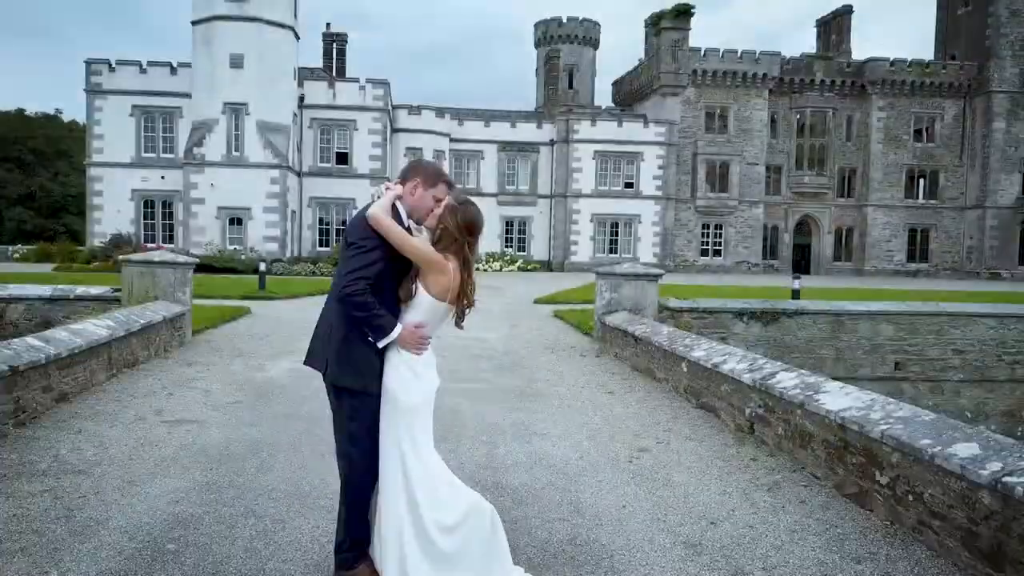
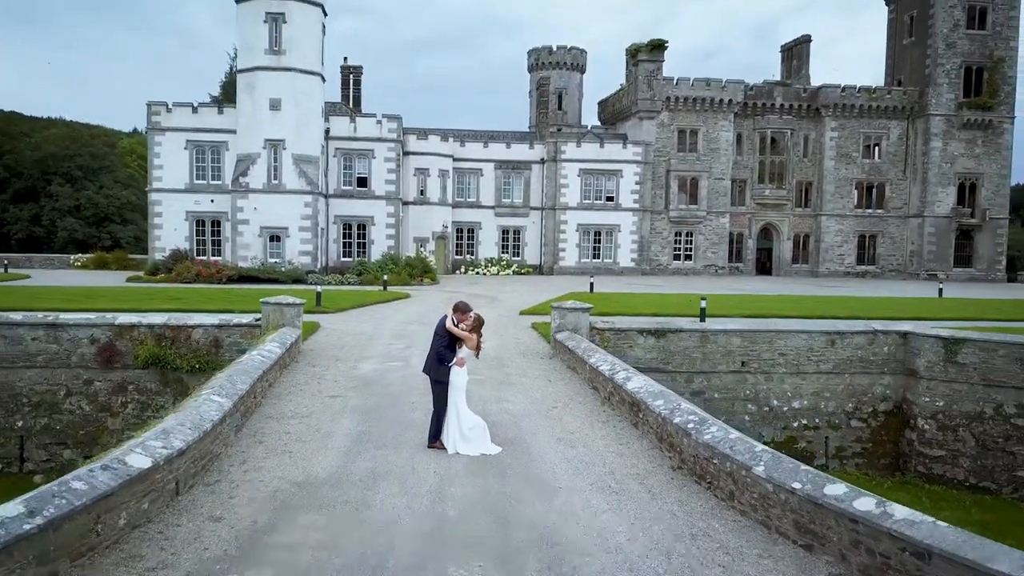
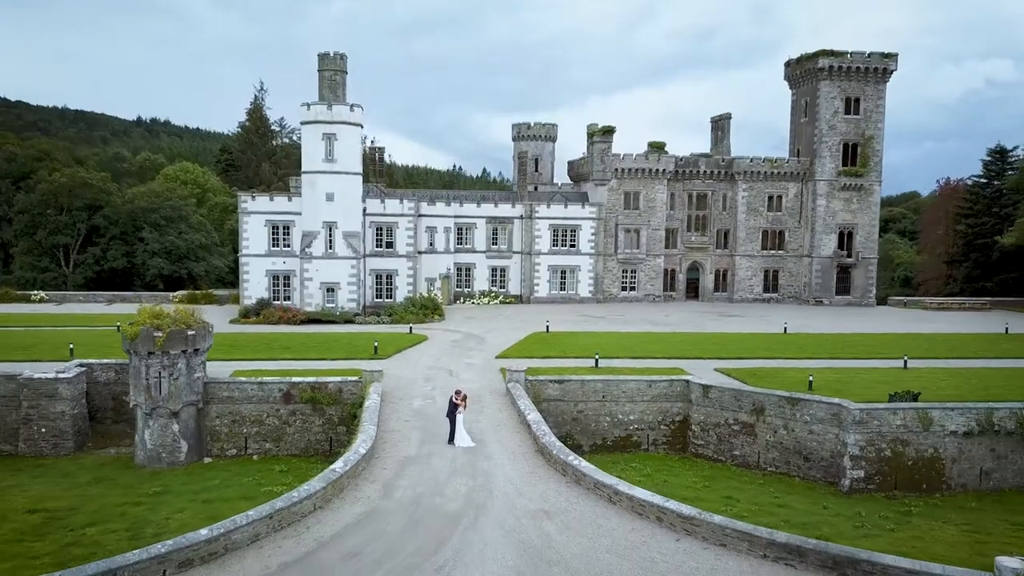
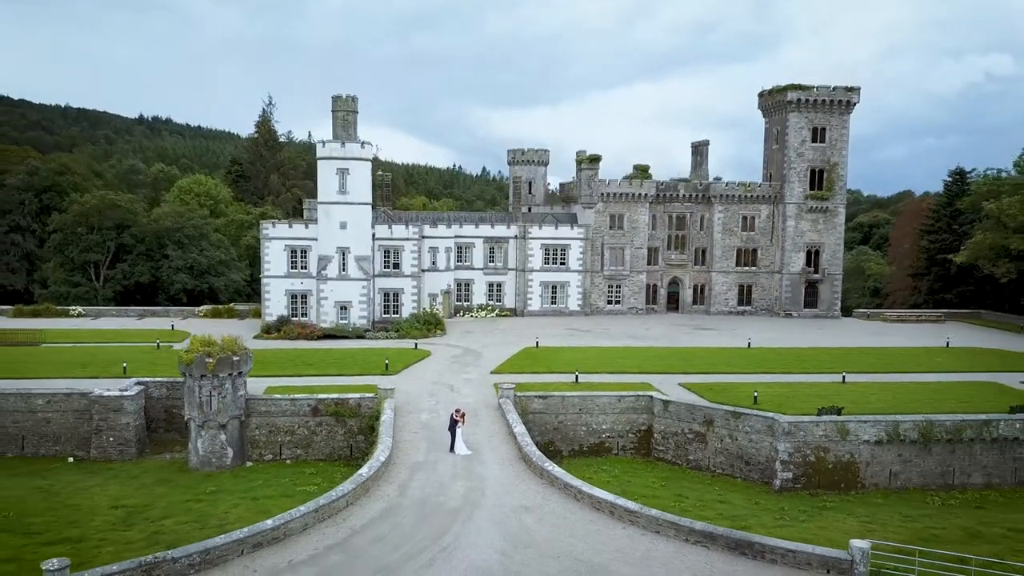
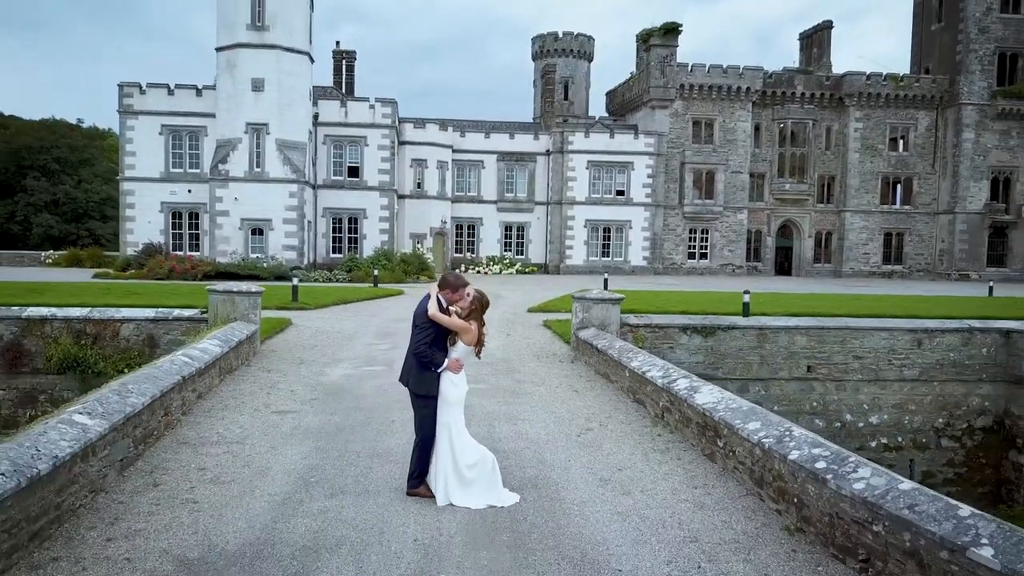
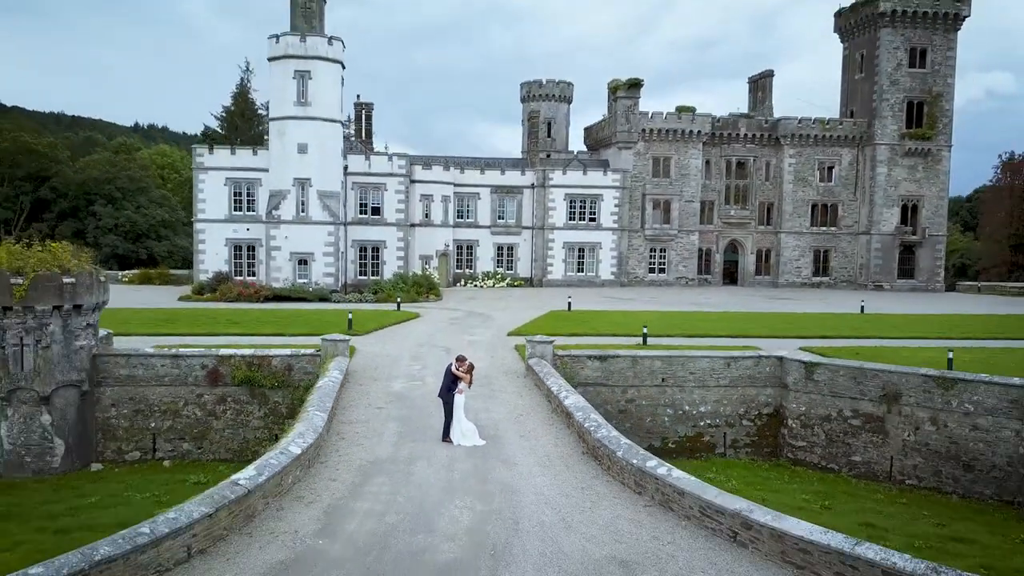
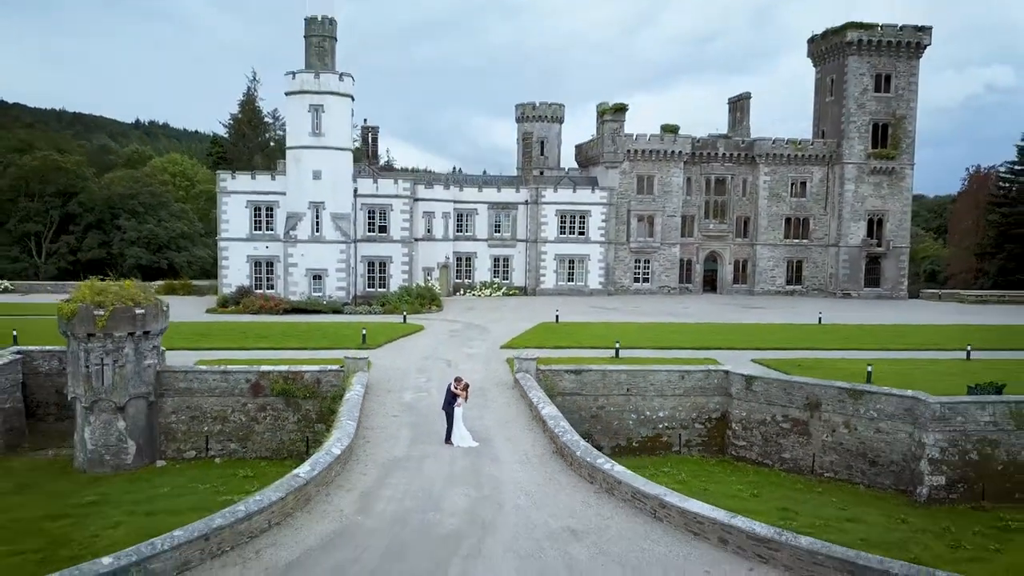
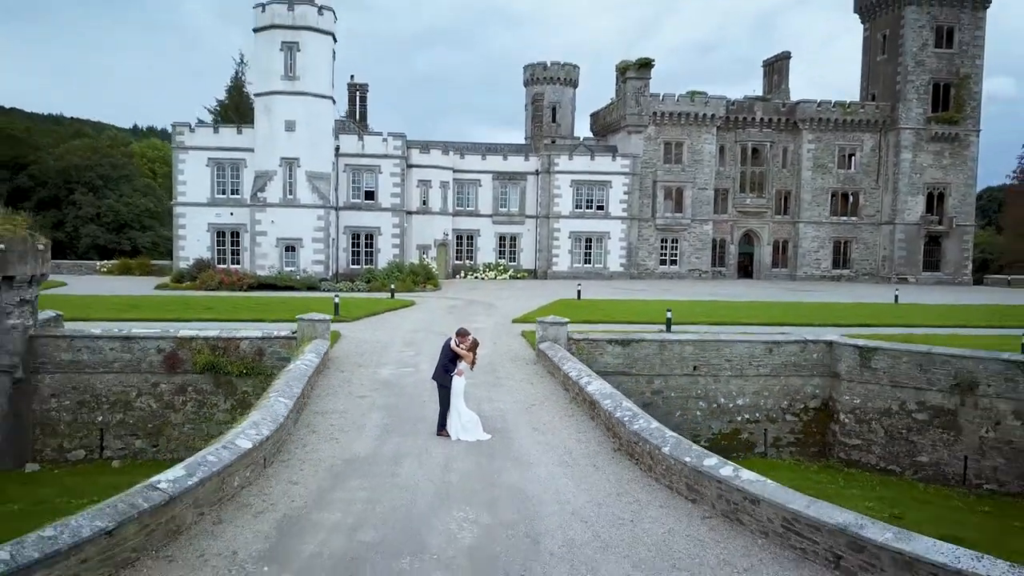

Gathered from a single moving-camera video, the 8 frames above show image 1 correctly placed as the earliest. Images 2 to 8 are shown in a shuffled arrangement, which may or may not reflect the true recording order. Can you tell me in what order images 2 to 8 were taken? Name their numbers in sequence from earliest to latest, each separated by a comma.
5, 2, 8, 6, 7, 3, 4
